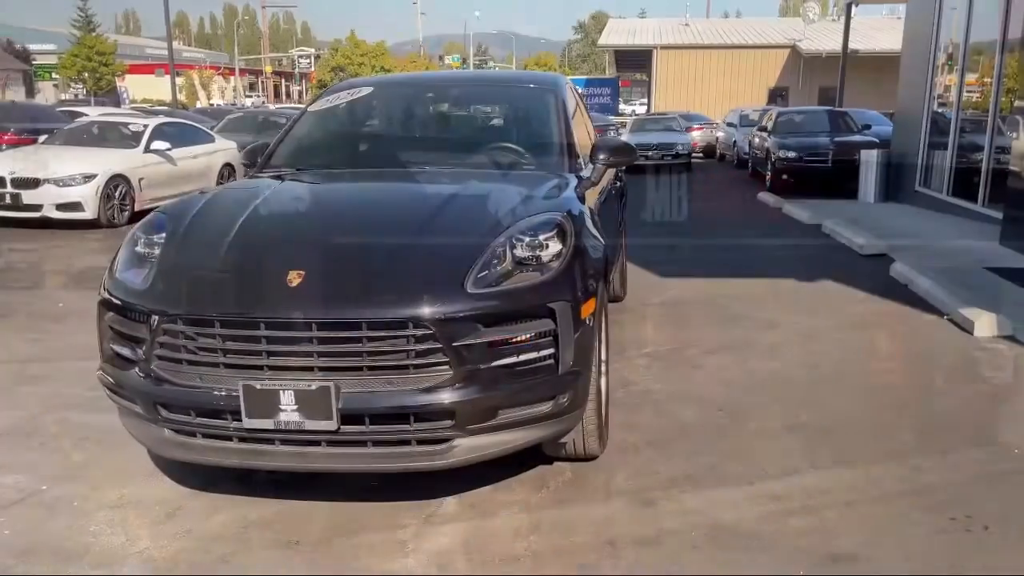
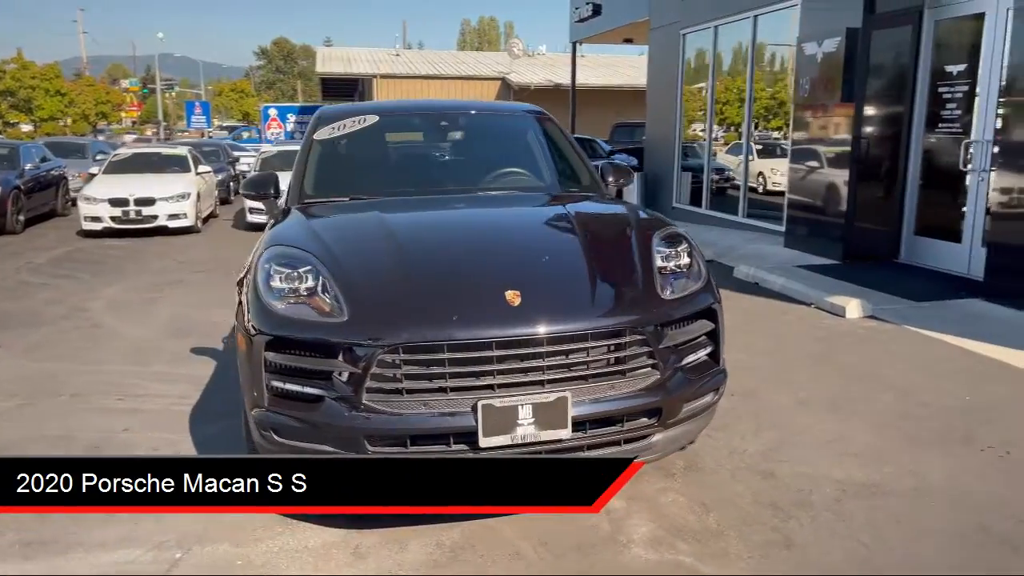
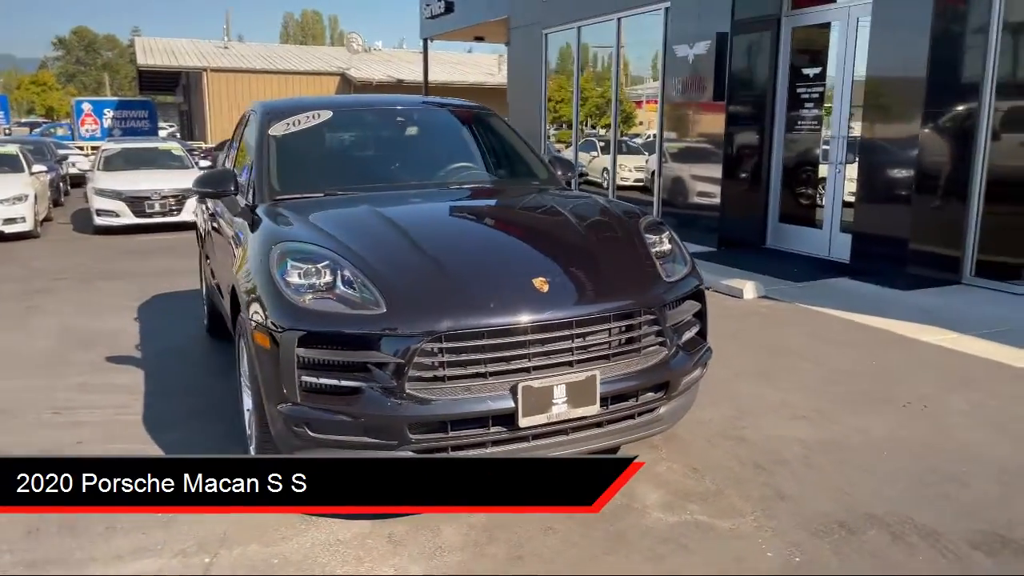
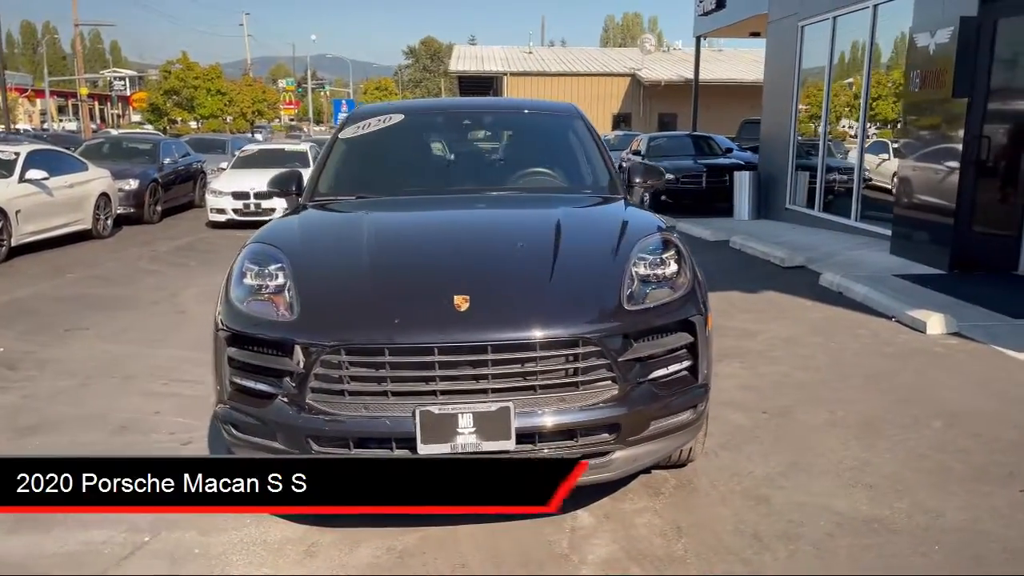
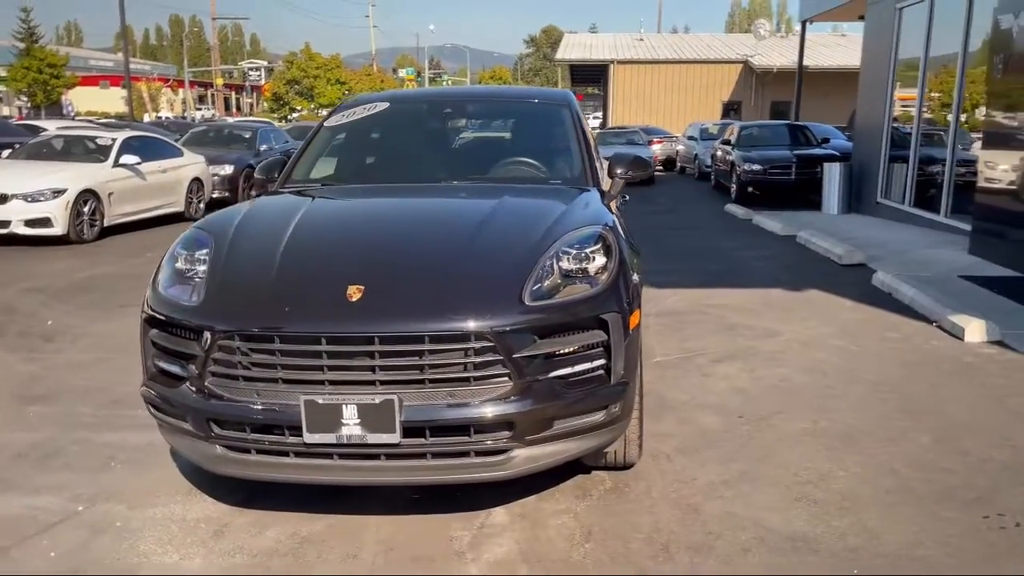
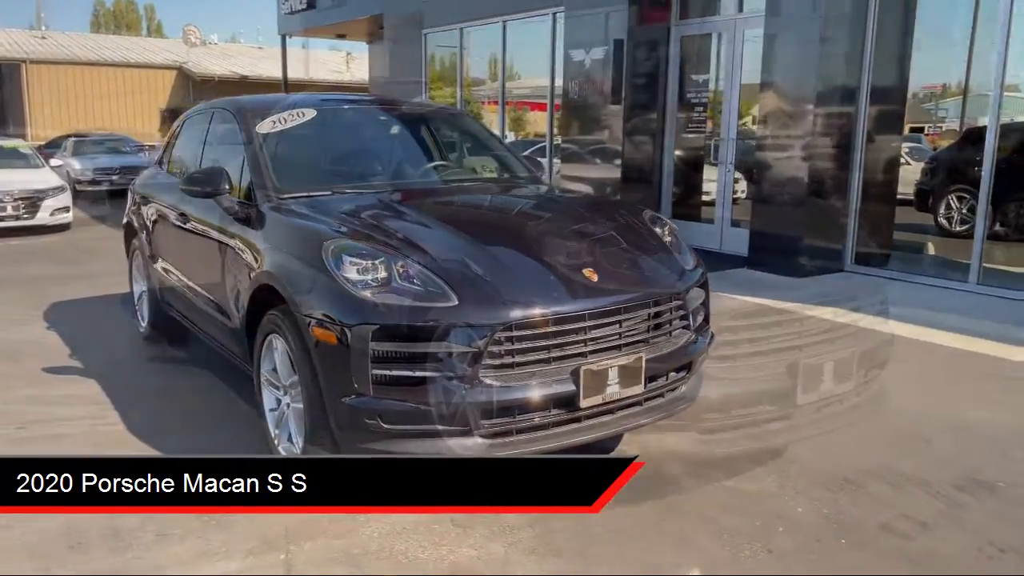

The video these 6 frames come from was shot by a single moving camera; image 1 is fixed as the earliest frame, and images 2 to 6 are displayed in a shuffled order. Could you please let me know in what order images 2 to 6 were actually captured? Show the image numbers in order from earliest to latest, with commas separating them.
5, 4, 2, 3, 6
